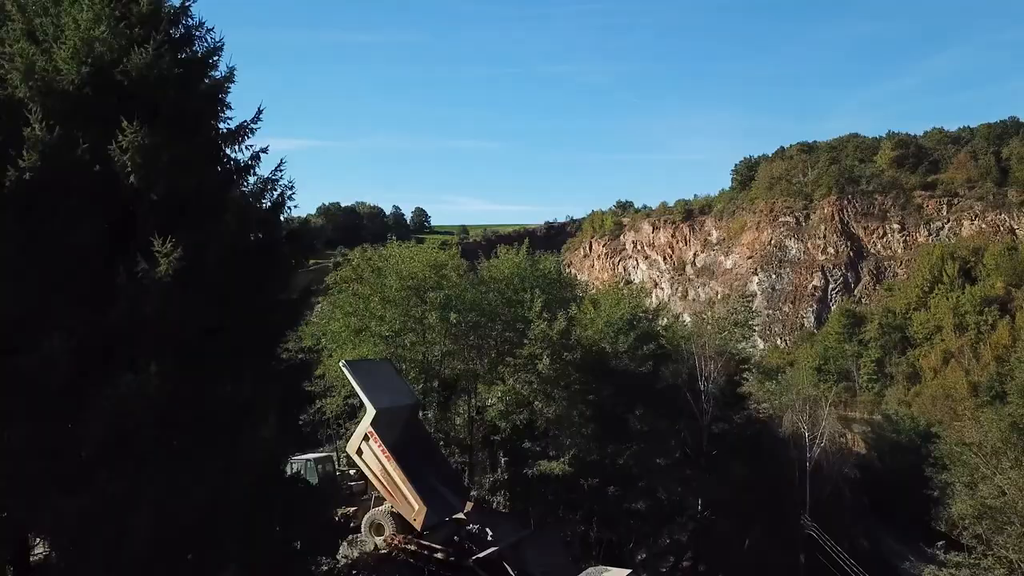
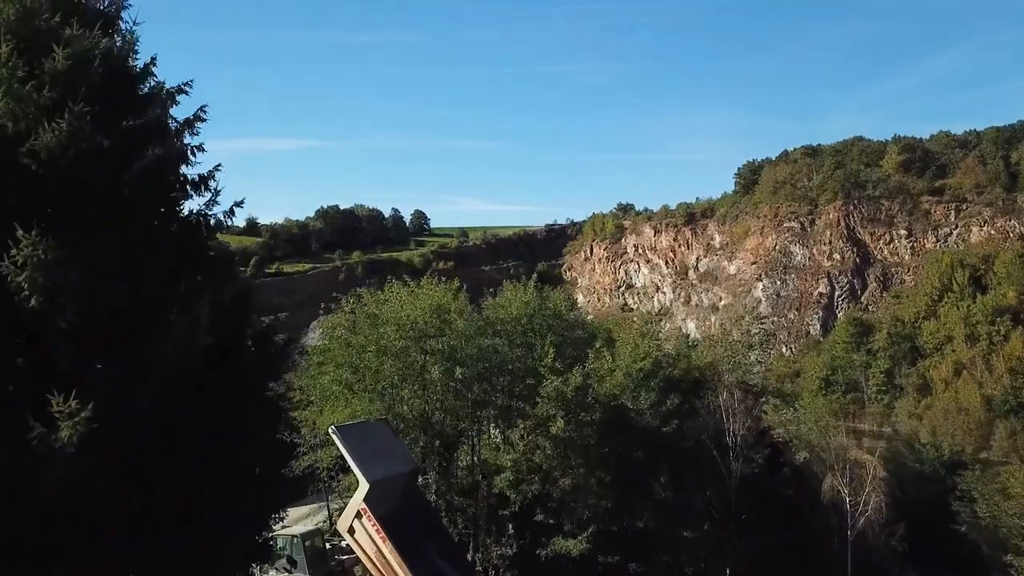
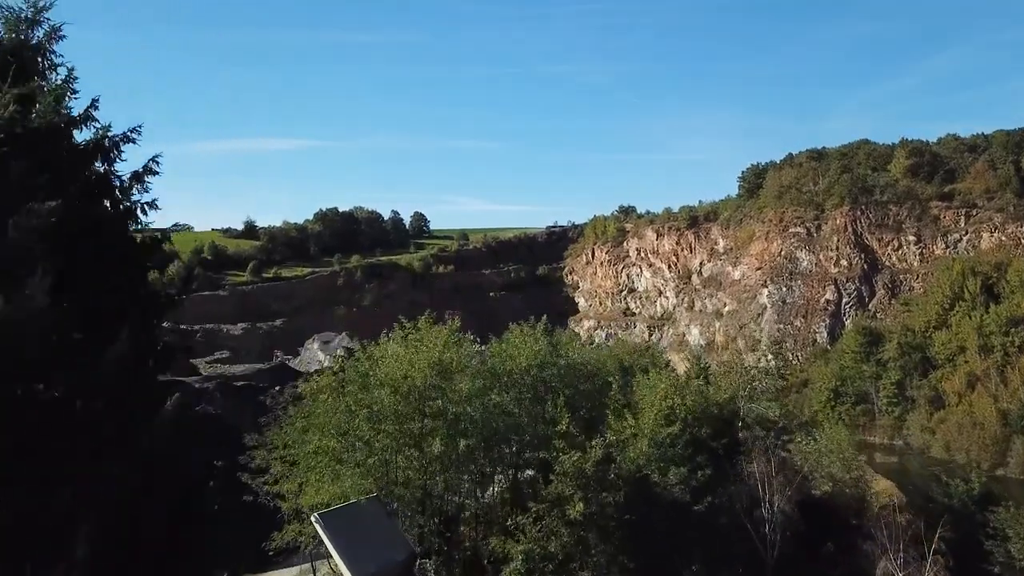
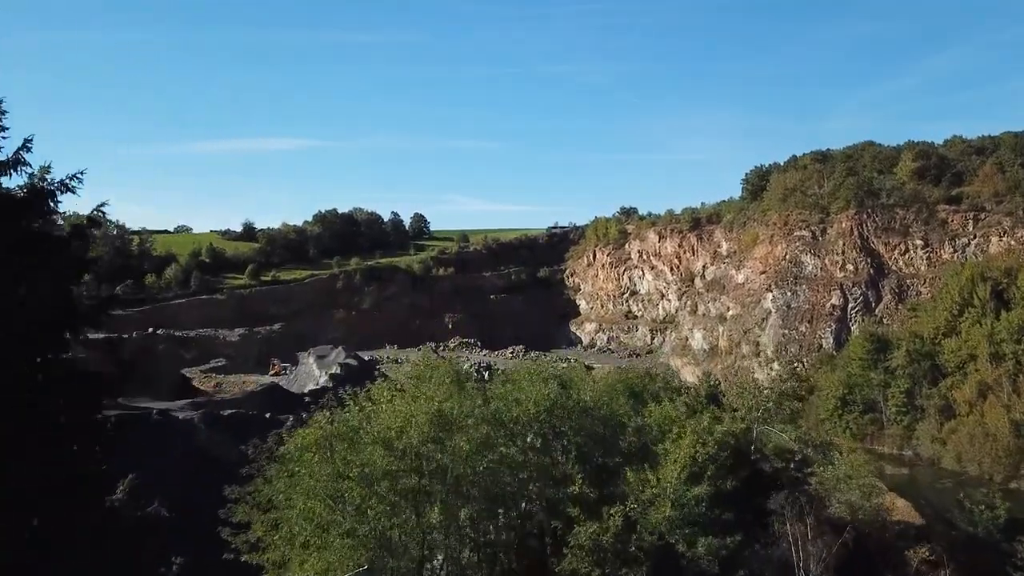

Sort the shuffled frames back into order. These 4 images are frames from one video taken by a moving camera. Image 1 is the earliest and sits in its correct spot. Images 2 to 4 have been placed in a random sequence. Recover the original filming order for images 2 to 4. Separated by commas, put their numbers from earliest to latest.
2, 3, 4
